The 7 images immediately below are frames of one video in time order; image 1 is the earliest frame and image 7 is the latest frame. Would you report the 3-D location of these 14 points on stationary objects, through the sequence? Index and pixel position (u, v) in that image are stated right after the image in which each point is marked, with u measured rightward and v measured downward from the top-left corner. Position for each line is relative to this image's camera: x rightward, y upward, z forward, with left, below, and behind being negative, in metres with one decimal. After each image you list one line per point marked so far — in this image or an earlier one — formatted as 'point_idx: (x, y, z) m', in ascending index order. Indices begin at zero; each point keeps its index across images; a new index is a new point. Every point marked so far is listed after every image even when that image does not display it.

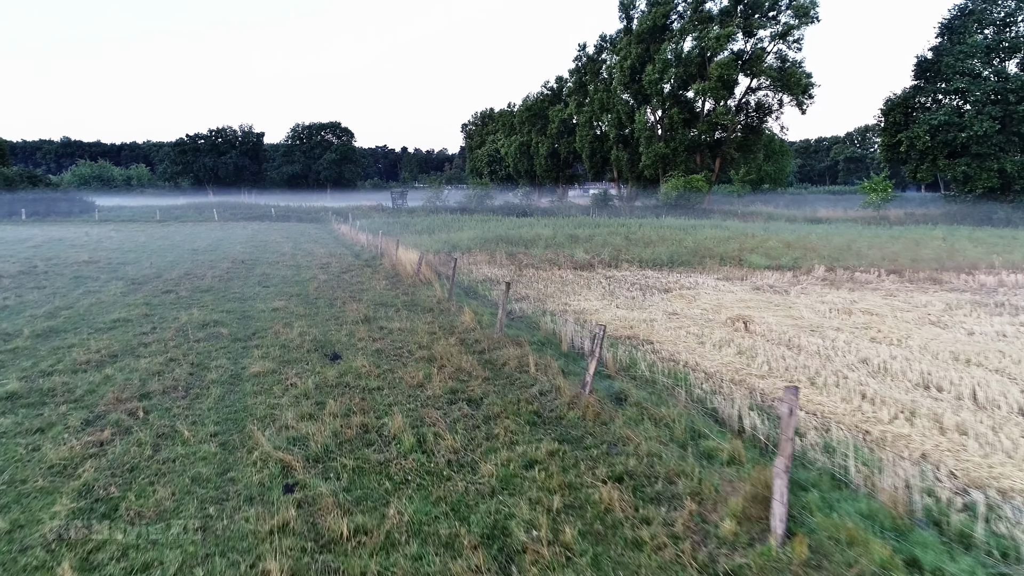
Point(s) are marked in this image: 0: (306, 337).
0: (-2.2, -0.5, +7.8) m
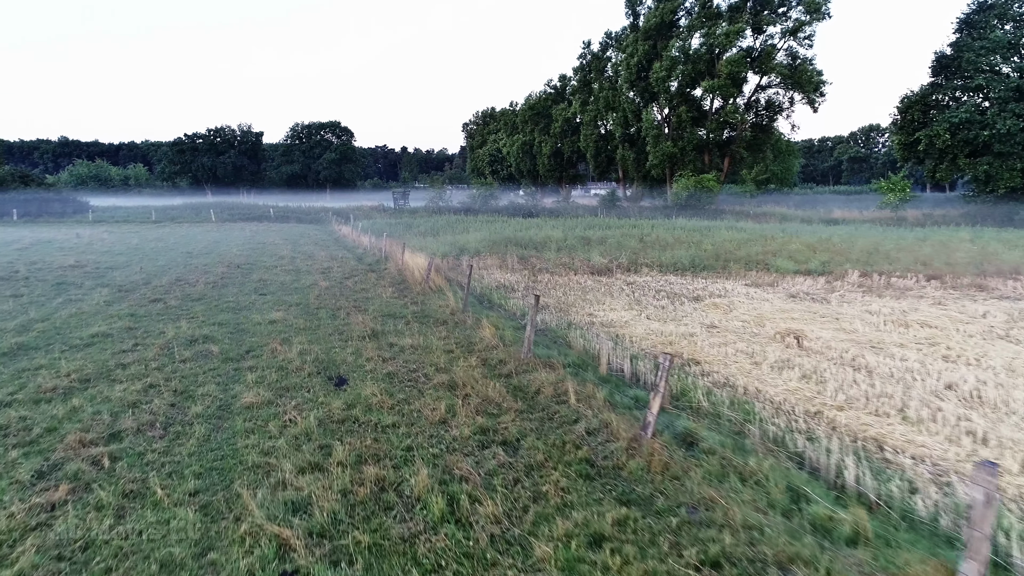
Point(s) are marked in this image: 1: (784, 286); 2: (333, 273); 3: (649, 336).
0: (-2.0, -0.7, +6.9) m
1: (+4.9, 0.0, +12.8) m
2: (-3.4, +0.3, +13.8) m
3: (+1.6, -0.5, +8.2) m
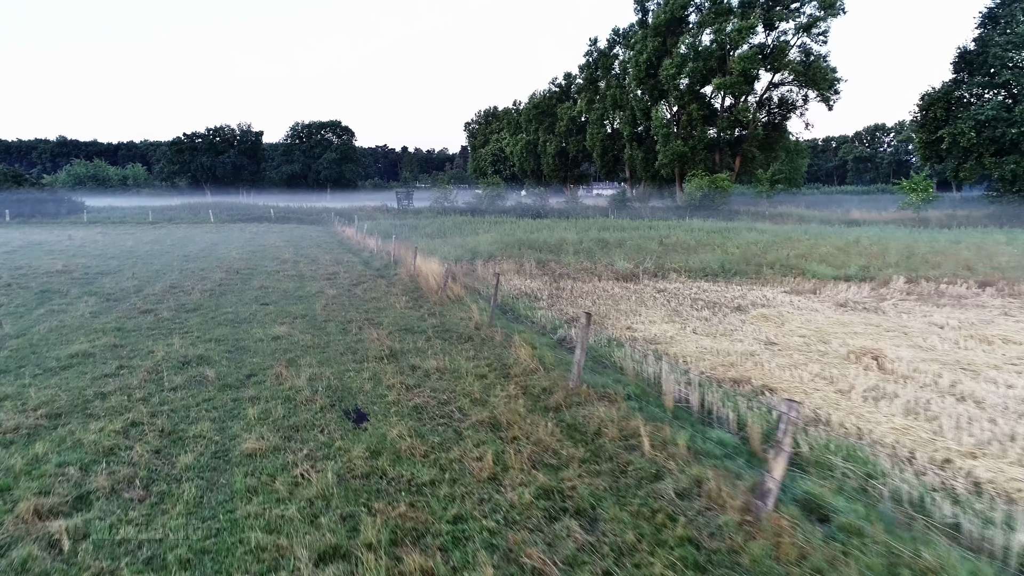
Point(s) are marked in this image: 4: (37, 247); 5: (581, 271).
0: (-1.6, -0.8, +5.9) m
1: (+5.2, -0.1, +11.9) m
2: (-3.1, +0.2, +12.8) m
3: (+1.9, -0.7, +7.2) m
4: (-12.7, +1.1, +19.2) m
5: (+1.4, +0.3, +14.2) m
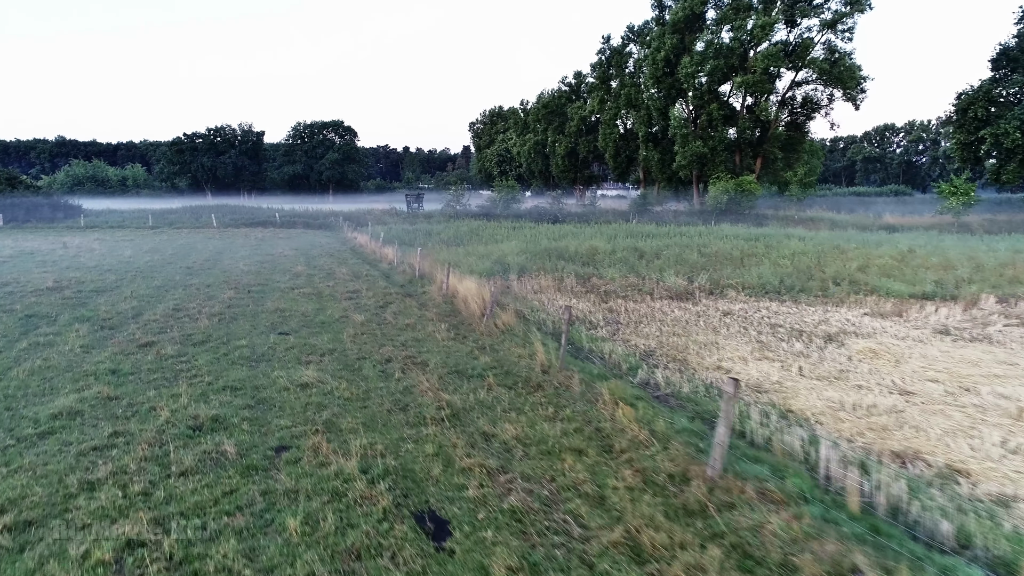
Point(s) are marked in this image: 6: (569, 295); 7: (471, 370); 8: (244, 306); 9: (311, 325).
0: (-0.9, -1.1, +4.5) m
1: (+5.9, -0.4, +10.5) m
2: (-2.4, -0.2, +11.4) m
3: (+2.6, -1.0, +5.8) m
4: (-12.0, +0.8, +17.8) m
5: (+2.1, 0.0, +12.8) m
6: (+1.0, -0.1, +12.0) m
7: (-0.4, -0.8, +7.1) m
8: (-4.1, -0.3, +10.9) m
9: (-2.6, -0.5, +9.4) m
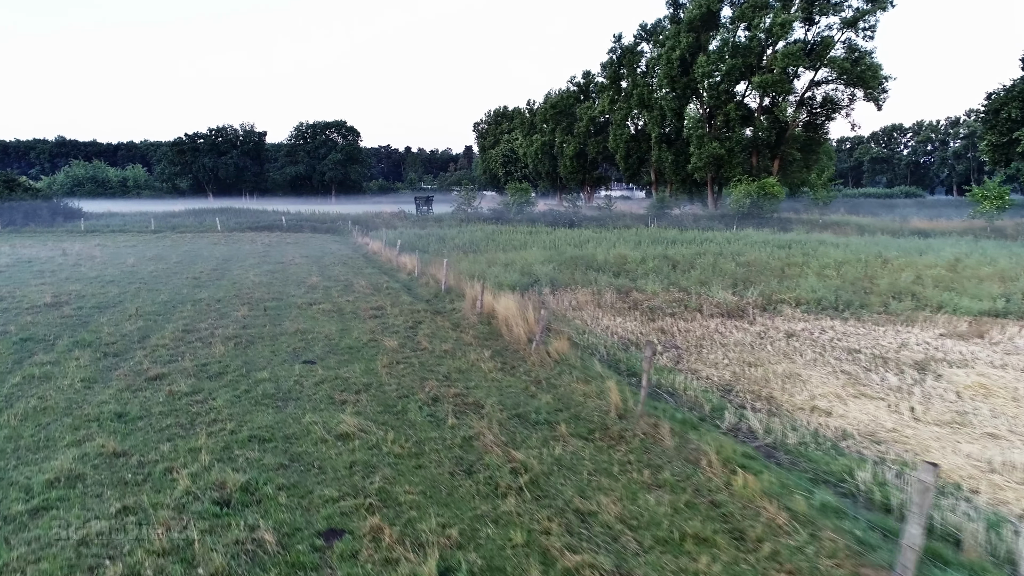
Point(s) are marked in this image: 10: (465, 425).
0: (-0.3, -1.4, +3.6) m
1: (+6.5, -0.7, +9.5) m
2: (-1.8, -0.4, +10.5) m
3: (+3.2, -1.3, +4.8) m
4: (-11.4, +0.5, +16.8) m
5: (+2.7, -0.3, +11.8) m
6: (+1.5, -0.4, +11.0) m
7: (+0.2, -1.1, +6.1) m
8: (-3.5, -0.5, +9.9) m
9: (-2.0, -0.7, +8.4) m
10: (-0.4, -1.1, +5.8) m
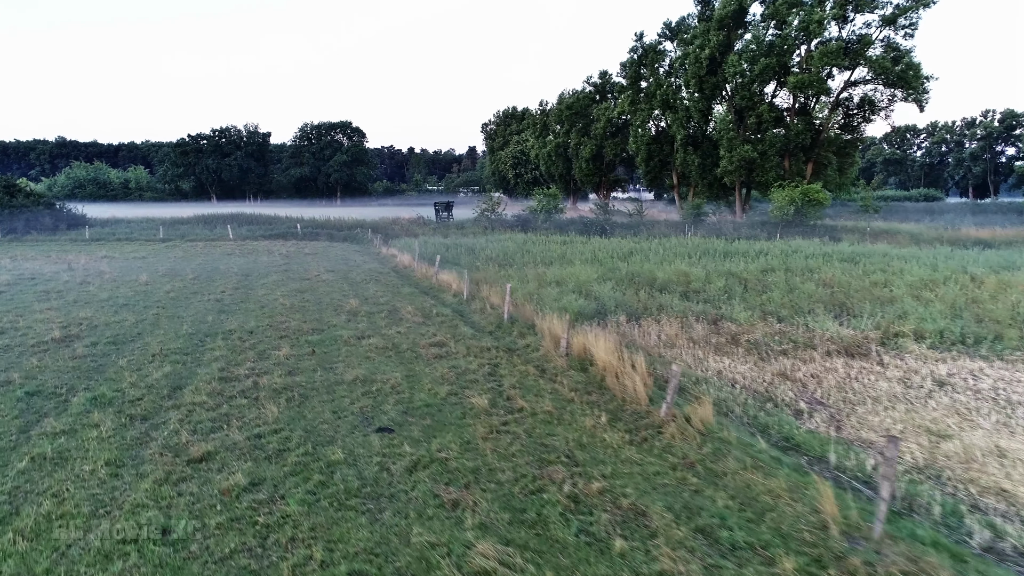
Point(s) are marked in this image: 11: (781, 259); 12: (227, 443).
0: (+0.8, -1.8, +2.0) m
1: (+7.7, -1.1, +7.9) m
2: (-0.6, -0.9, +8.9) m
3: (+4.4, -1.7, +3.3) m
4: (-10.3, 0.0, +15.2) m
5: (+3.8, -0.7, +10.2) m
6: (+2.7, -0.8, +9.5) m
7: (+1.3, -1.5, +4.6) m
8: (-2.3, -1.0, +8.3) m
9: (-0.9, -1.2, +6.8) m
10: (+0.7, -1.6, +4.2) m
11: (+7.0, +0.7, +18.7) m
12: (-2.4, -1.3, +6.1) m
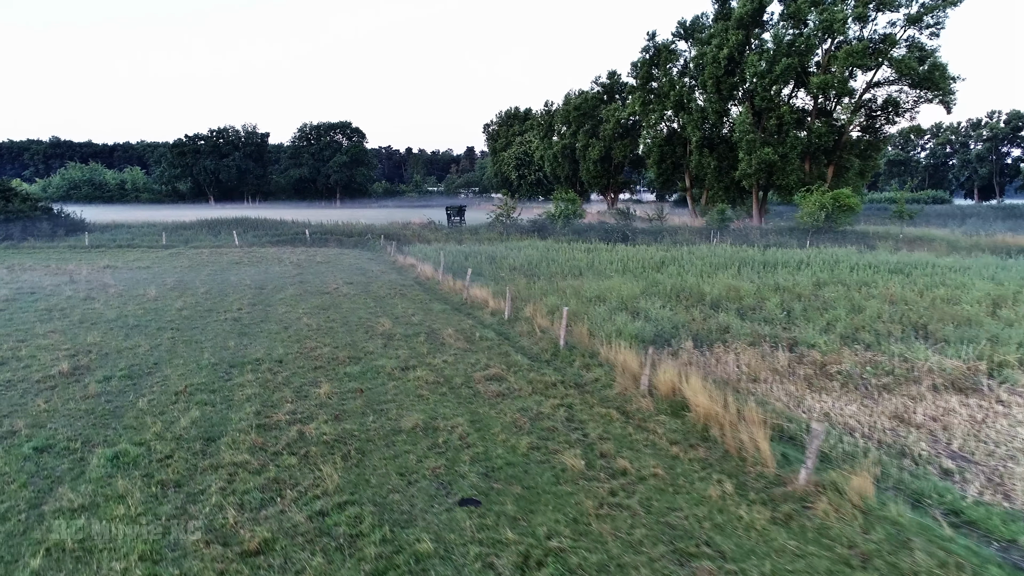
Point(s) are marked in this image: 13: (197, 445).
0: (+1.7, -2.2, +0.9) m
1: (+8.5, -1.4, +6.9) m
2: (+0.2, -1.2, +7.8) m
3: (+5.2, -2.0, +2.2) m
4: (-9.5, -0.3, +14.1) m
5: (+4.6, -1.0, +9.2) m
6: (+3.5, -1.1, +8.4) m
7: (+2.2, -1.8, +3.5) m
8: (-1.5, -1.3, +7.2) m
9: (-0.1, -1.5, +5.7) m
10: (+1.6, -1.9, +3.1) m
11: (+7.8, +0.4, +17.7) m
12: (-1.6, -1.6, +5.0) m
13: (-2.8, -1.4, +6.5) m
